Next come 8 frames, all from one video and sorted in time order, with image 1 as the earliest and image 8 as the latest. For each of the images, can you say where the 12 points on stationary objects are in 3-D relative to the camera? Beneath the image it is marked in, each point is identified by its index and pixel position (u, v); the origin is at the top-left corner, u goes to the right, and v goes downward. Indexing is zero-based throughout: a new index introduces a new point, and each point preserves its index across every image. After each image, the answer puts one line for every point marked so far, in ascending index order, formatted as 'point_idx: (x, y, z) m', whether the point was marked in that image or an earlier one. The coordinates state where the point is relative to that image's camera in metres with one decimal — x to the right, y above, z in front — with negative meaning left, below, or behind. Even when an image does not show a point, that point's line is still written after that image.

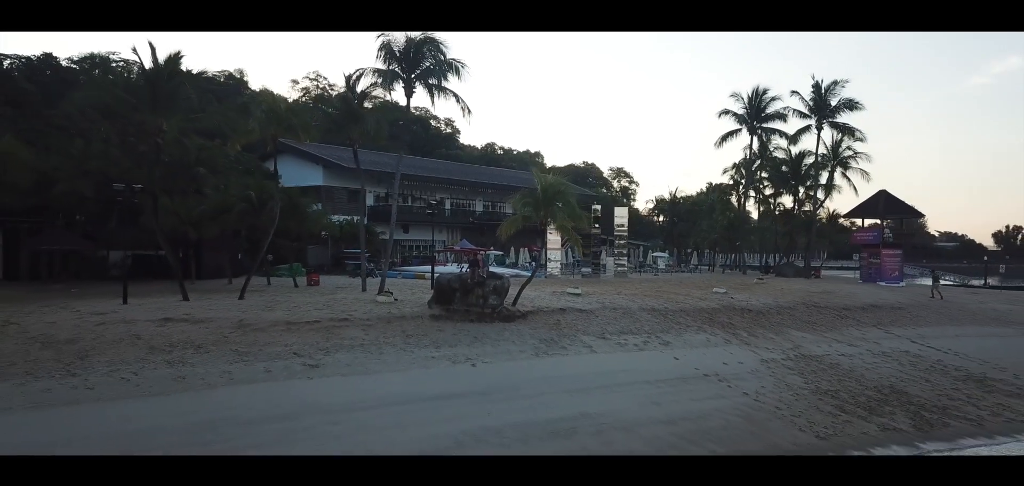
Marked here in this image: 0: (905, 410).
0: (+4.8, -2.0, +10.0) m
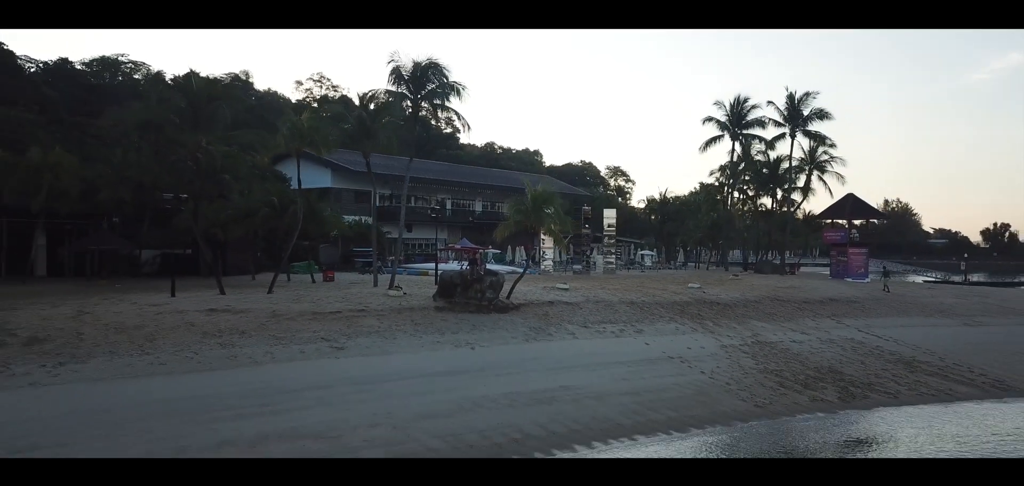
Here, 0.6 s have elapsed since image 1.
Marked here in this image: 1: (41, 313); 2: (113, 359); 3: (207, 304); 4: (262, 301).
0: (+4.7, -2.1, +11.9) m
1: (-6.6, -1.0, +11.5) m
2: (-4.8, -1.4, +9.9) m
3: (-4.9, -1.0, +13.1) m
4: (-4.2, -1.0, +13.8) m
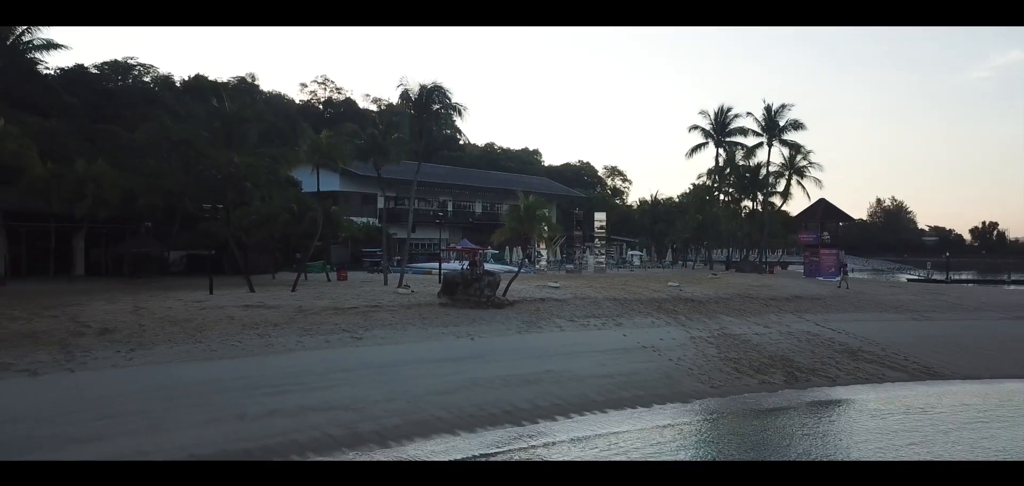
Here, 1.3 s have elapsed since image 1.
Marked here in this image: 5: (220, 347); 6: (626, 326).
0: (+4.6, -2.2, +13.8) m
1: (-6.7, -1.1, +13.4) m
2: (-4.9, -1.5, +11.8) m
3: (-5.0, -1.1, +15.1) m
4: (-4.3, -1.1, +15.7) m
5: (-4.3, -1.5, +12.0) m
6: (+2.2, -1.6, +15.9) m
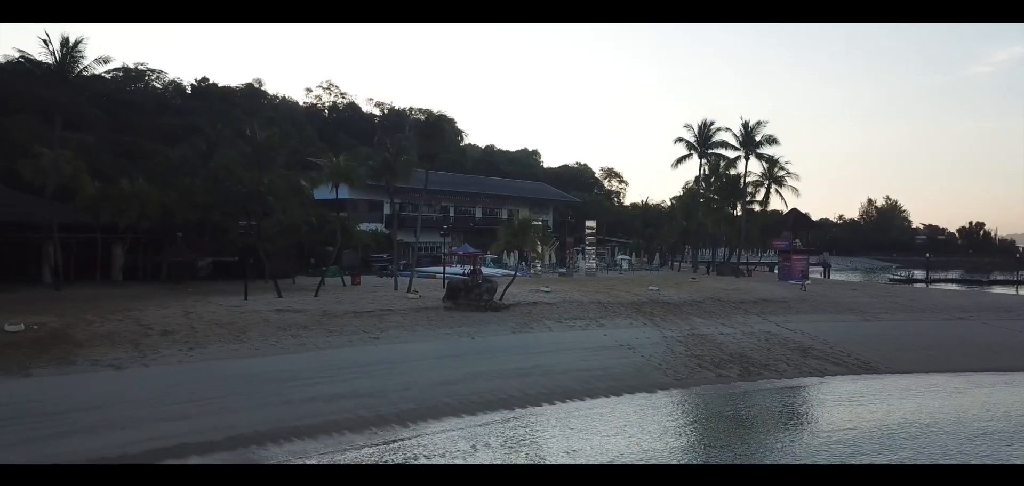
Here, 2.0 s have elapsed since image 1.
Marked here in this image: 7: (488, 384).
0: (+4.5, -2.4, +16.1) m
1: (-6.8, -1.4, +15.7) m
2: (-5.0, -1.8, +14.1) m
3: (-5.1, -1.4, +17.4) m
4: (-4.4, -1.3, +18.0) m
5: (-4.4, -1.8, +14.3) m
6: (+2.1, -1.9, +18.2) m
7: (-0.4, -2.3, +13.4) m
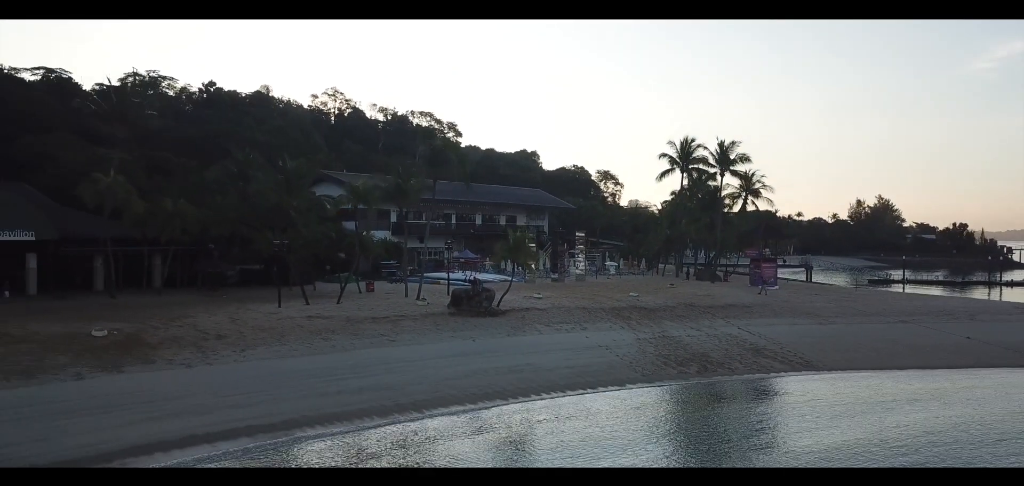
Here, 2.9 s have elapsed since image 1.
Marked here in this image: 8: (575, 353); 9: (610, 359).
0: (+4.4, -2.8, +19.1) m
1: (-6.9, -1.8, +18.7) m
2: (-5.1, -2.2, +17.1) m
3: (-5.2, -1.8, +20.3) m
4: (-4.5, -1.7, +21.0) m
5: (-4.5, -2.2, +17.3) m
6: (+2.0, -2.3, +21.2) m
7: (-0.5, -2.7, +16.4) m
8: (+1.5, -2.6, +19.1) m
9: (+2.3, -2.7, +18.9) m
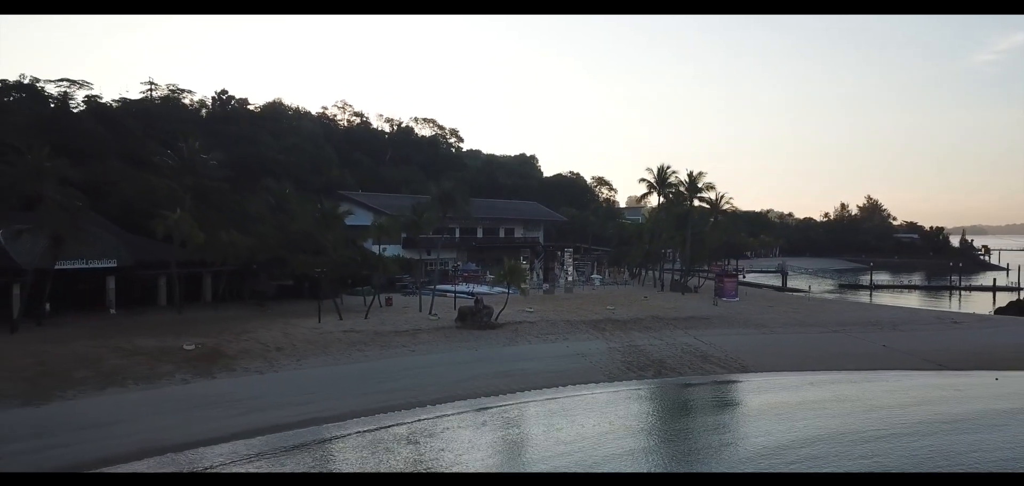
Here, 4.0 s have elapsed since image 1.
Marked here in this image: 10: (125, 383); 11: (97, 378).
0: (+4.2, -3.7, +23.9) m
1: (-7.0, -2.7, +23.5) m
2: (-5.3, -3.1, +22.0) m
3: (-5.4, -2.6, +25.2) m
4: (-4.7, -2.6, +25.9) m
5: (-4.7, -3.1, +22.1) m
6: (+1.9, -3.1, +26.0) m
7: (-0.7, -3.6, +21.2) m
8: (+1.3, -3.5, +23.9) m
9: (+2.2, -3.6, +23.7) m
10: (-8.7, -3.2, +18.4) m
11: (-9.3, -3.0, +18.5) m
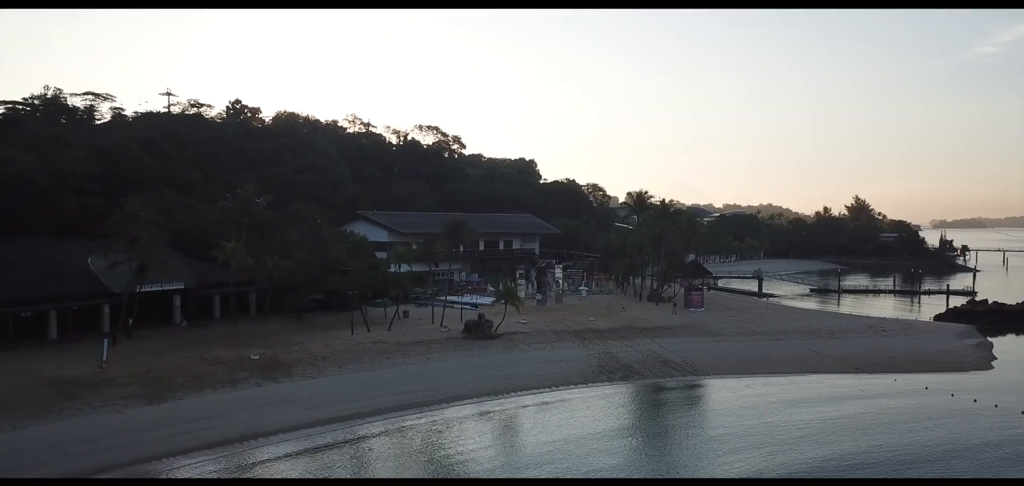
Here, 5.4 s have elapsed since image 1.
0: (+4.1, -4.7, +29.8) m
1: (-7.2, -3.7, +29.4) m
2: (-5.4, -4.1, +27.8) m
3: (-5.5, -3.7, +31.1) m
4: (-4.8, -3.6, +31.7) m
5: (-4.8, -4.2, +28.0) m
6: (+1.7, -4.1, +31.9) m
7: (-0.8, -4.7, +27.1) m
8: (+1.2, -4.5, +29.8) m
9: (+2.0, -4.6, +29.6) m
10: (-8.9, -4.3, +24.3) m
11: (-9.5, -4.2, +24.3) m
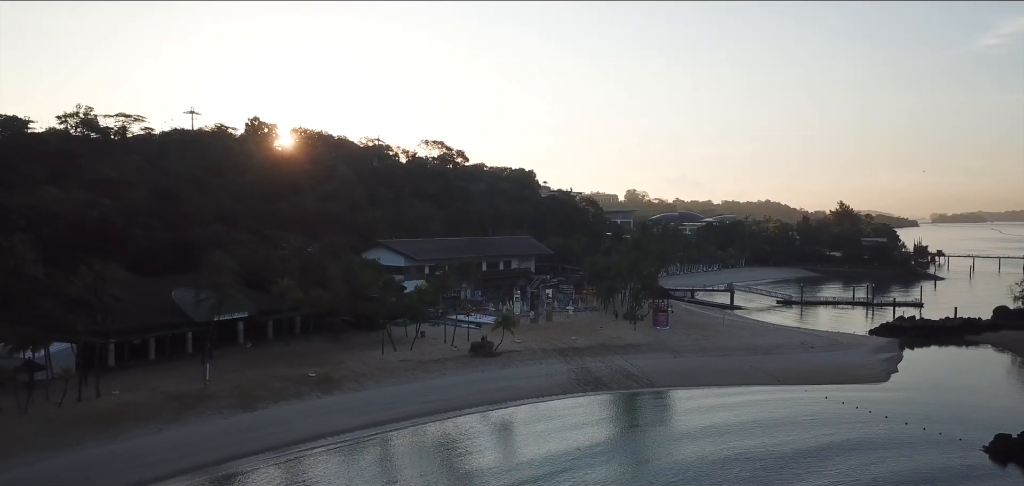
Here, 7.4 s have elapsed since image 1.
0: (+3.9, -6.6, +38.2) m
1: (-7.4, -5.6, +37.8) m
2: (-5.6, -6.1, +36.2) m
3: (-5.7, -5.6, +39.5) m
4: (-5.0, -5.5, +40.1) m
5: (-5.0, -6.1, +36.4) m
6: (+1.6, -6.0, +40.3) m
7: (-1.0, -6.6, +35.5) m
8: (+1.0, -6.4, +38.2) m
9: (+1.8, -6.5, +38.0) m
10: (-9.1, -6.2, +32.7) m
11: (-9.7, -6.1, +32.8) m
